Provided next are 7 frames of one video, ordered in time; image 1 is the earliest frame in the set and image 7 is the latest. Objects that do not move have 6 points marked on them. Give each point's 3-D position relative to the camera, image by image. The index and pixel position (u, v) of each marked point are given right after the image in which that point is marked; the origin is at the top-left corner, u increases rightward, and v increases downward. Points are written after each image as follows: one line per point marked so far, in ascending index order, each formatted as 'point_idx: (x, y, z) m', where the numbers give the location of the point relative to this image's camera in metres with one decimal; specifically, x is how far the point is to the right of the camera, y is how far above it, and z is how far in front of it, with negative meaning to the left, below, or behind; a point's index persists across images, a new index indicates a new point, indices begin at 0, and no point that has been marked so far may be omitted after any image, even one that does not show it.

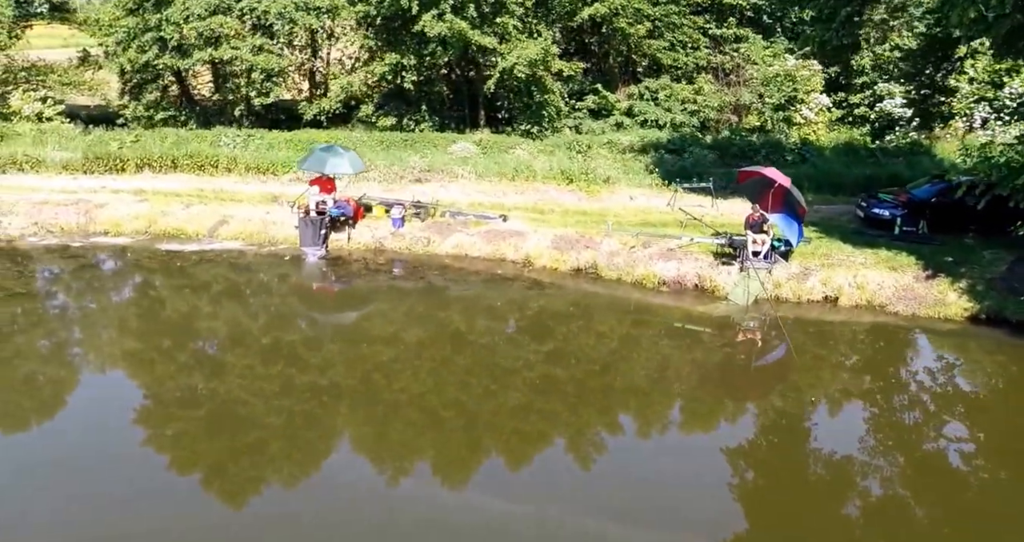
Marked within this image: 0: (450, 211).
0: (-1.5, +1.5, +19.8) m
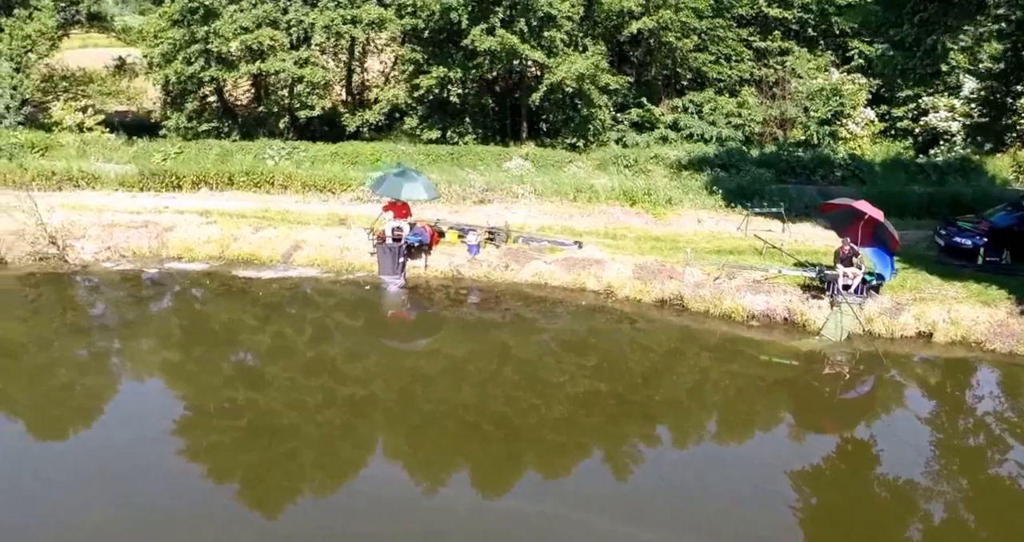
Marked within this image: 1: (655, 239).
0: (+0.2, +0.8, +19.7) m
1: (+3.5, +0.8, +20.0) m
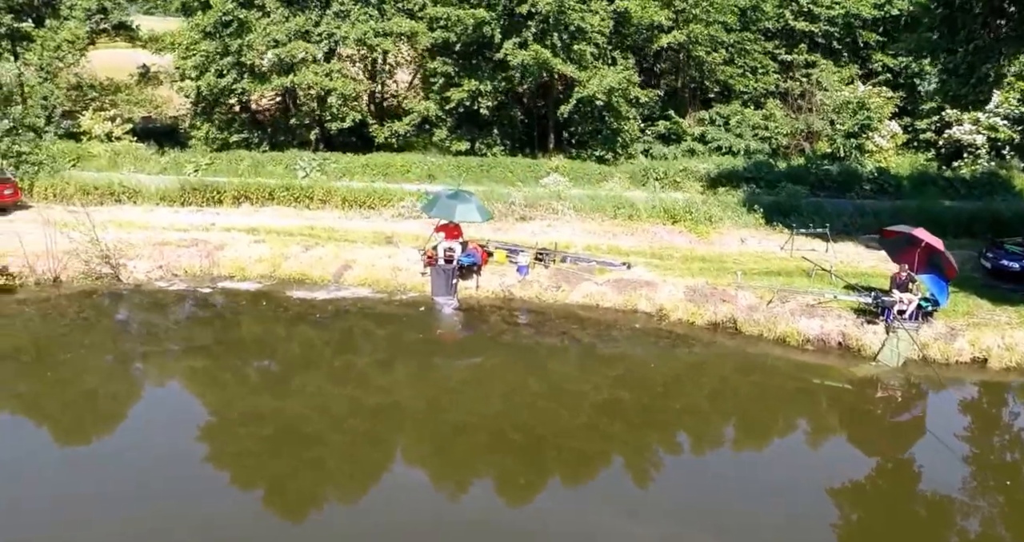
0: (+1.4, +0.4, +19.8) m
1: (+4.6, +0.3, +20.2) m
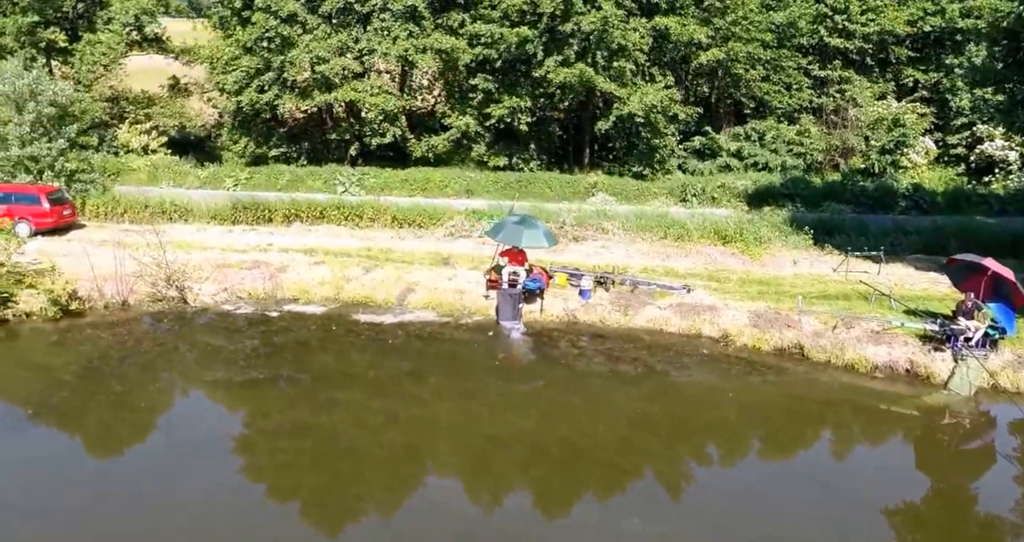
0: (+2.8, -0.2, +20.0) m
1: (+6.1, -0.3, +20.4) m
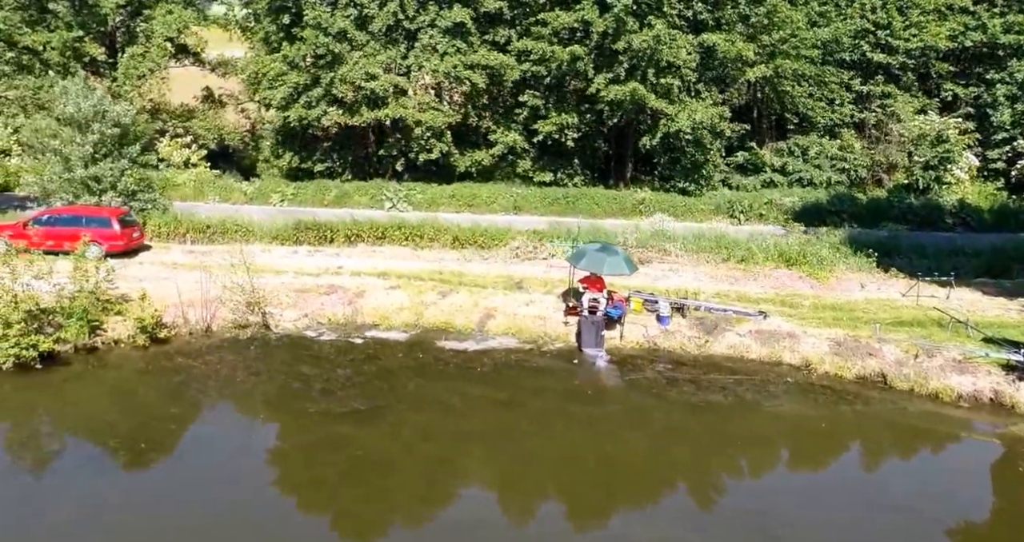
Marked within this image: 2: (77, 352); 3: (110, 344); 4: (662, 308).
0: (+4.7, -0.8, +20.2) m
1: (+8.0, -0.9, +20.5) m
2: (-9.3, -1.8, +17.8) m
3: (-8.8, -1.6, +18.1) m
4: (+3.5, -0.9, +19.5) m
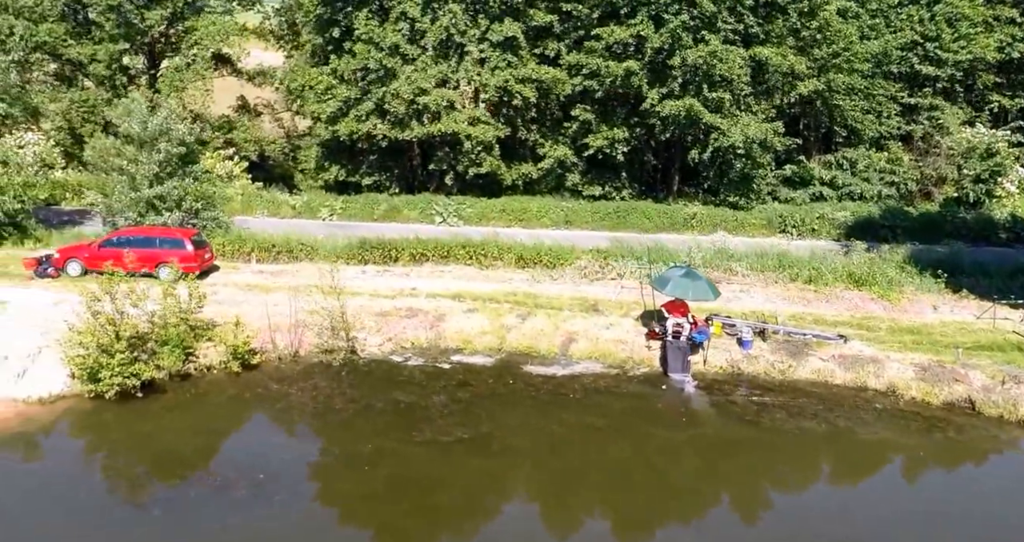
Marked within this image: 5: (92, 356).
0: (+6.7, -1.4, +20.3) m
1: (+9.9, -1.5, +20.6) m
2: (-7.4, -2.4, +18.0) m
3: (-6.8, -2.2, +18.3) m
4: (+5.5, -1.5, +19.6) m
5: (-8.5, -1.7, +16.8) m
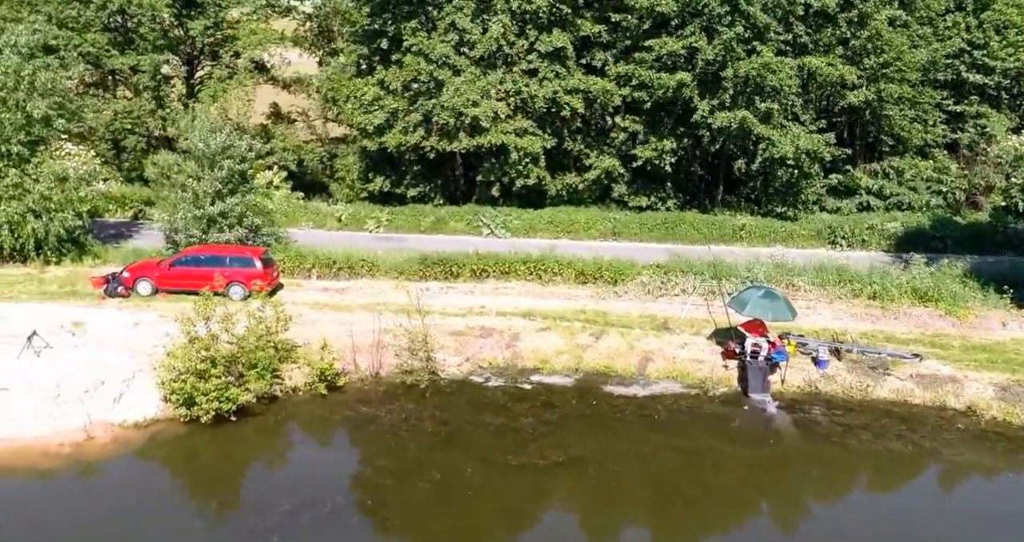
0: (+8.5, -1.9, +20.4) m
1: (+11.8, -2.0, +20.7) m
2: (-5.5, -2.9, +18.2) m
3: (-5.0, -2.7, +18.5) m
4: (+7.3, -1.9, +19.7) m
5: (-6.7, -2.3, +17.0) m
